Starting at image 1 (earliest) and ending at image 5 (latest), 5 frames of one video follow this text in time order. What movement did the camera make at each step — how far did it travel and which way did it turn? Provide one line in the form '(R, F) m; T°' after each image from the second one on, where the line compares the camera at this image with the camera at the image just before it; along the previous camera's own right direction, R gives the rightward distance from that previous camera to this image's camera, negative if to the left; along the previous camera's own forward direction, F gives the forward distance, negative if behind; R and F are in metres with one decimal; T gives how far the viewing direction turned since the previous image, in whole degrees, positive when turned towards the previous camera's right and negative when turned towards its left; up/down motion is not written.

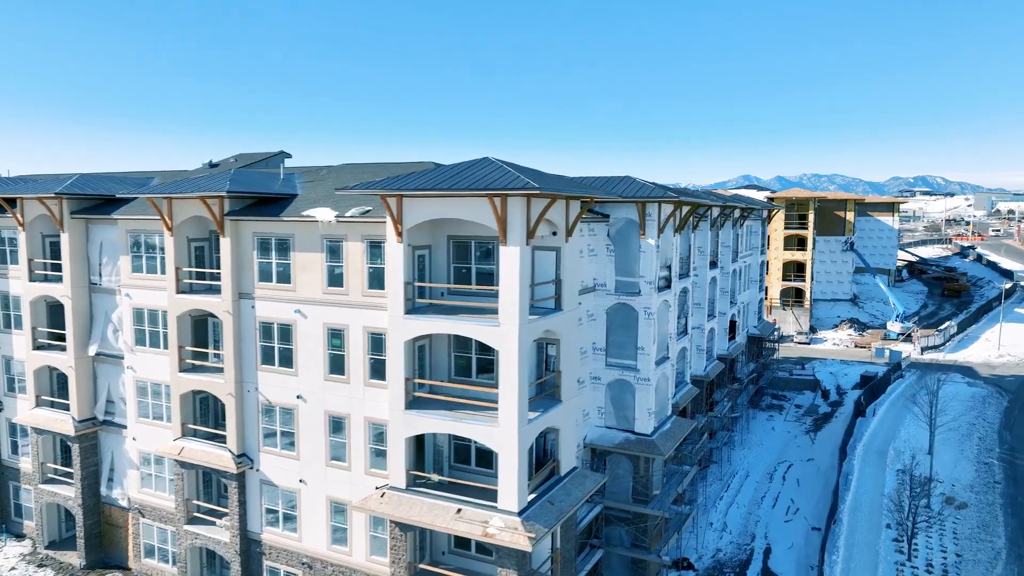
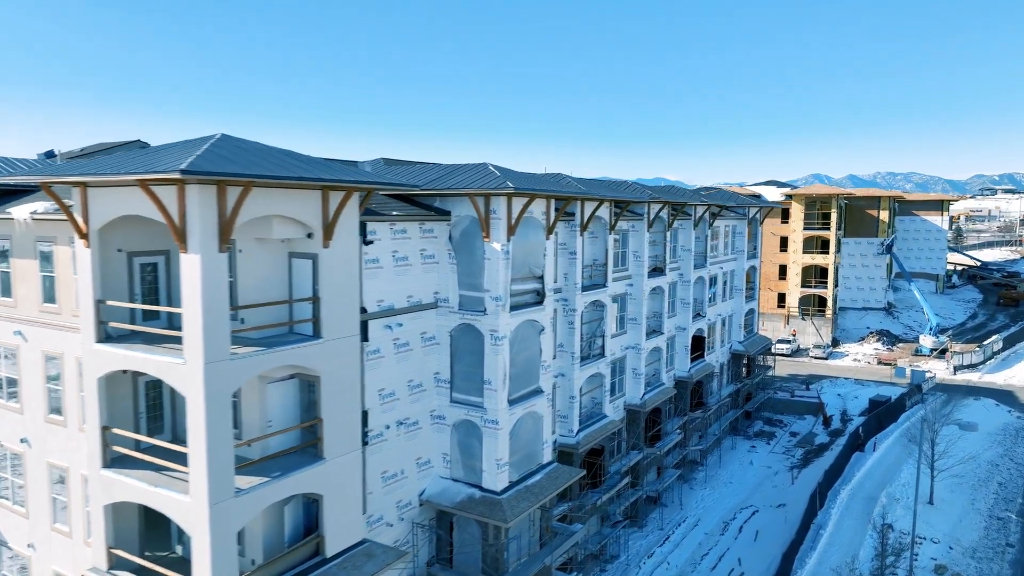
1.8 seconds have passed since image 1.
(+7.8, +6.4) m; -5°
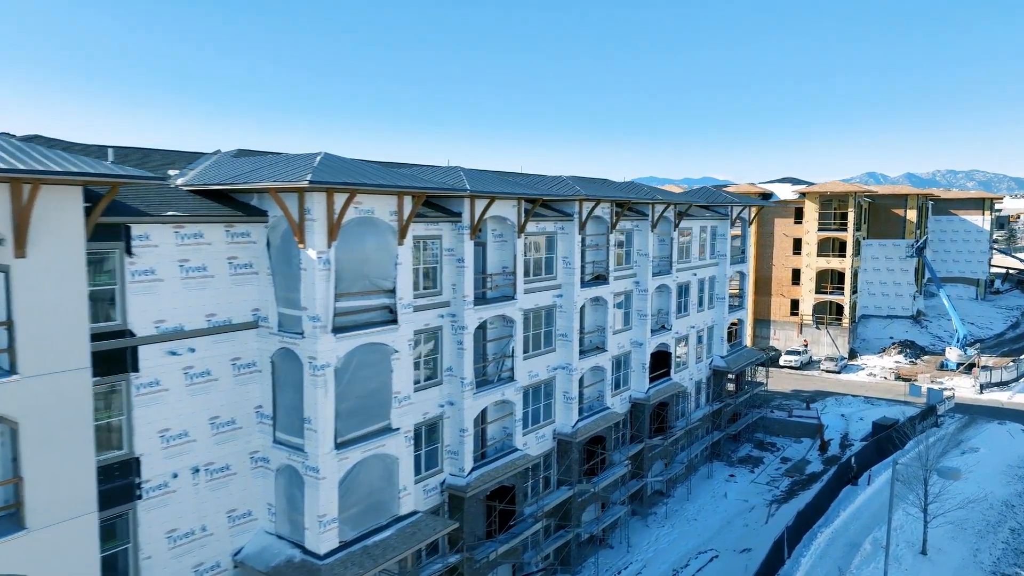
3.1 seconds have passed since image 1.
(+5.6, +4.6) m; -4°
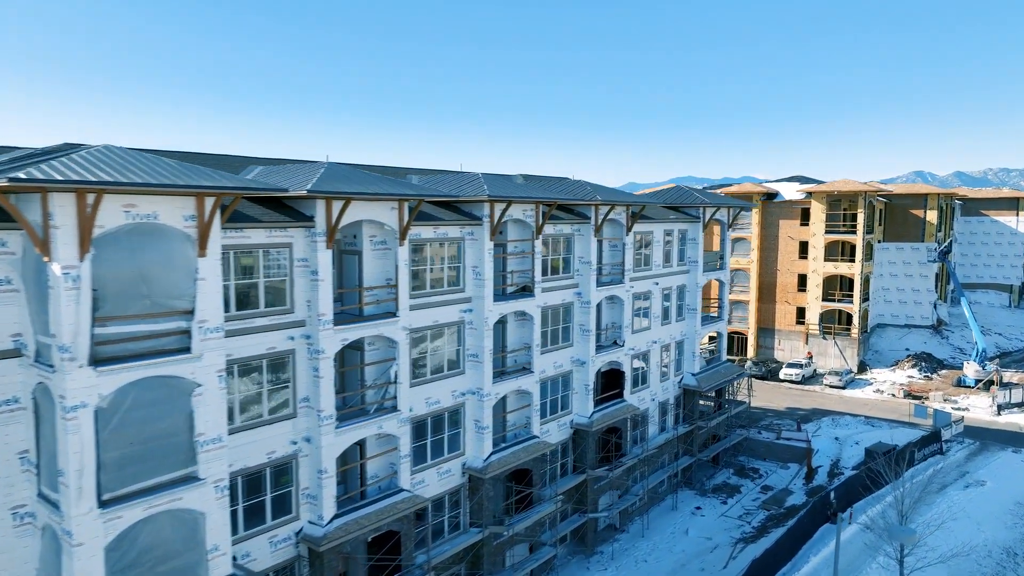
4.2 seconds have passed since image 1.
(+4.9, +3.9) m; -3°
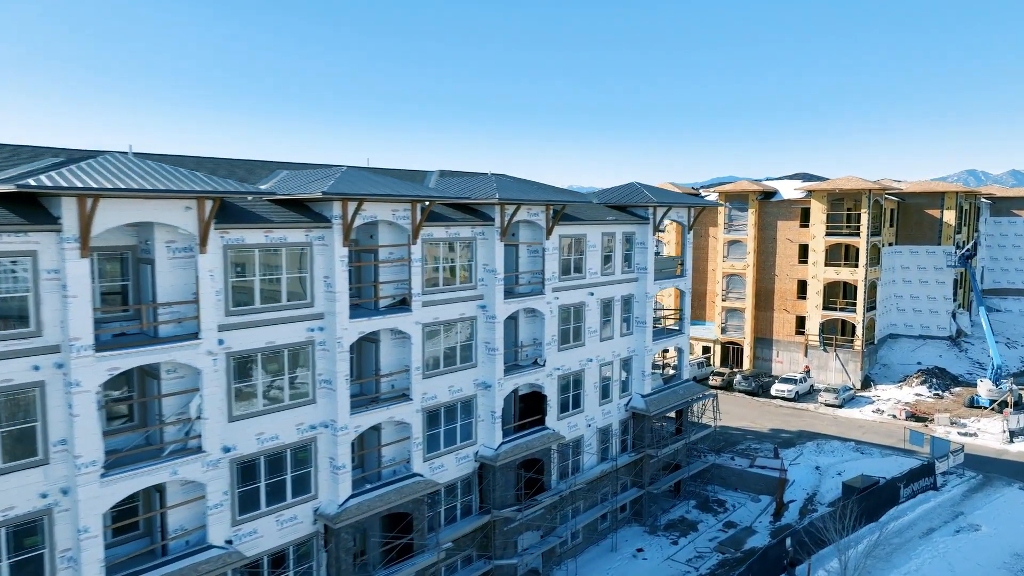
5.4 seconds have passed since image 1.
(+5.5, +4.4) m; -3°
